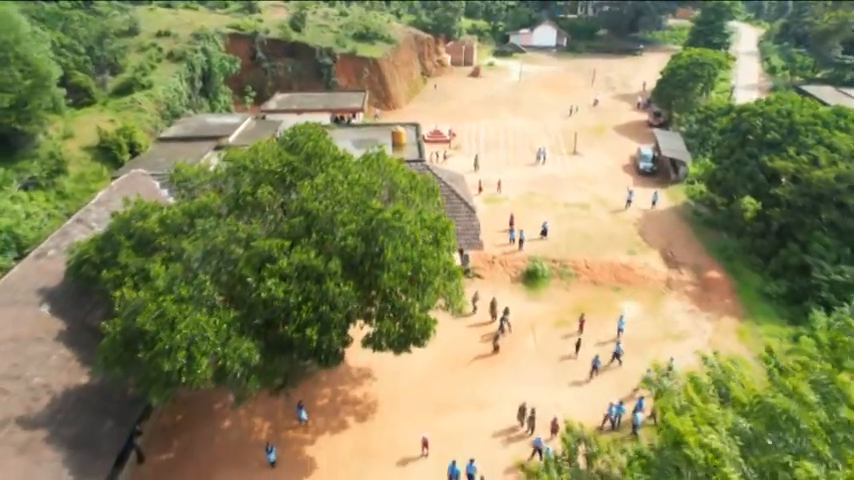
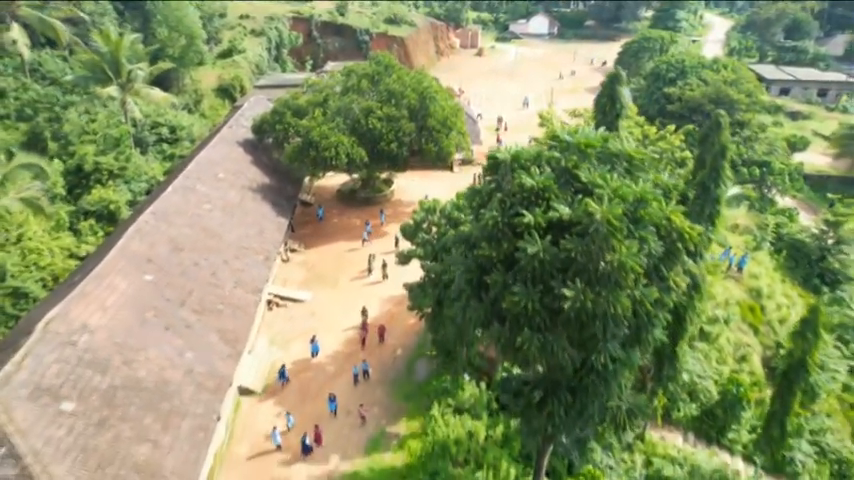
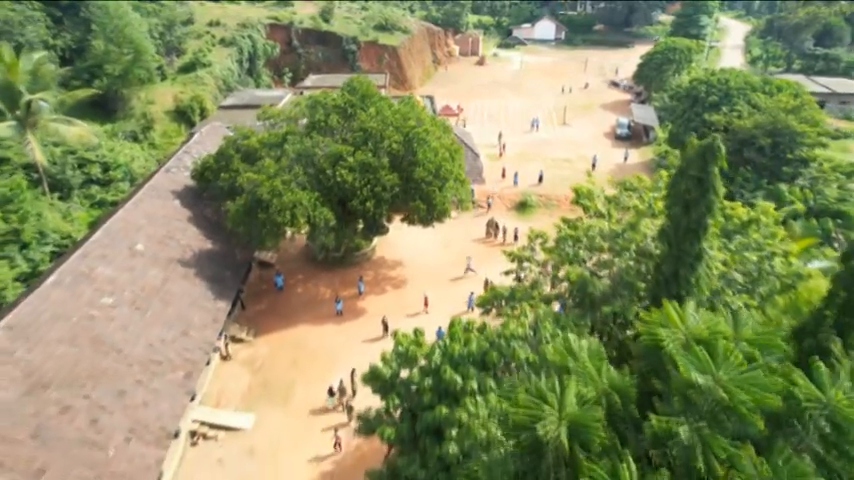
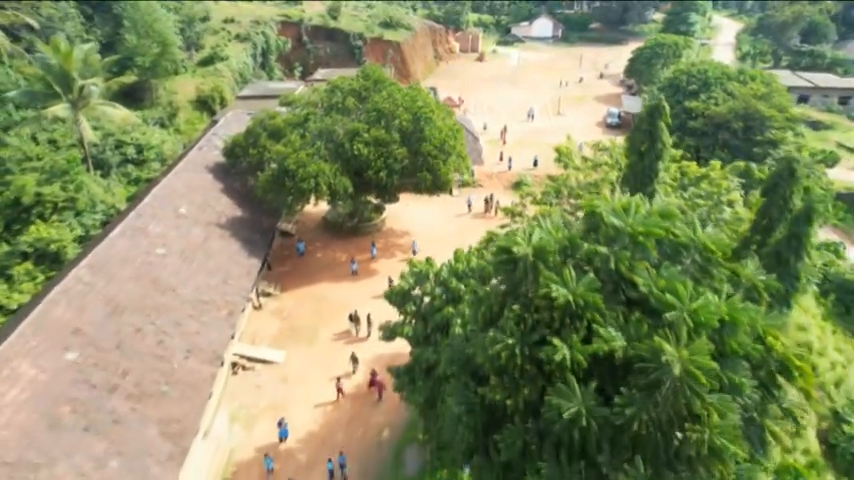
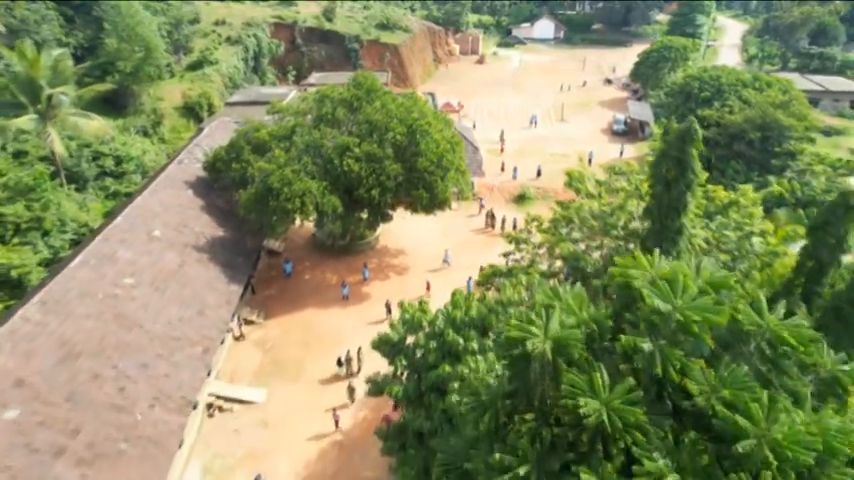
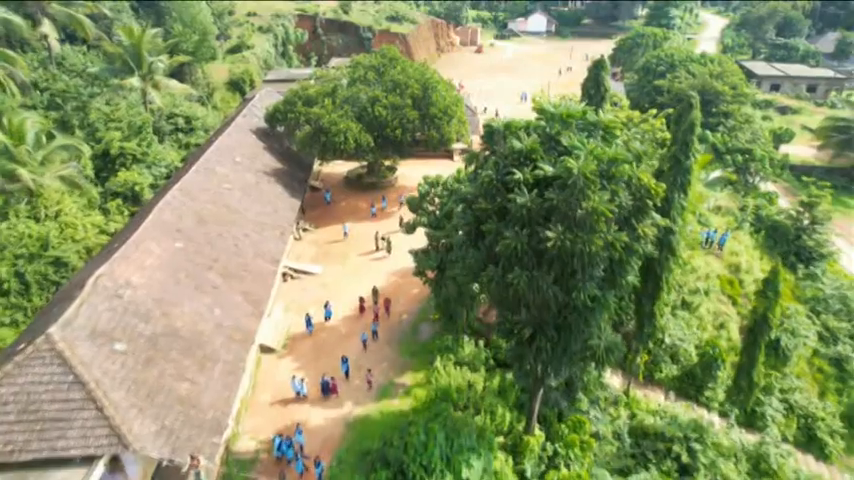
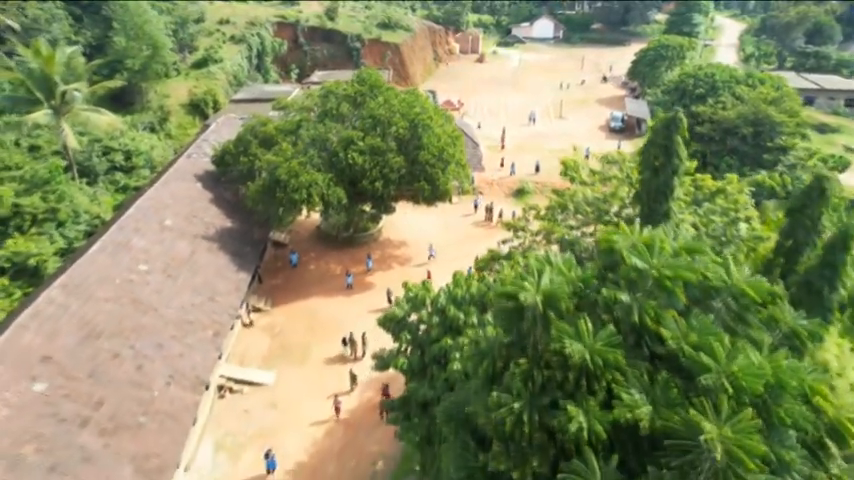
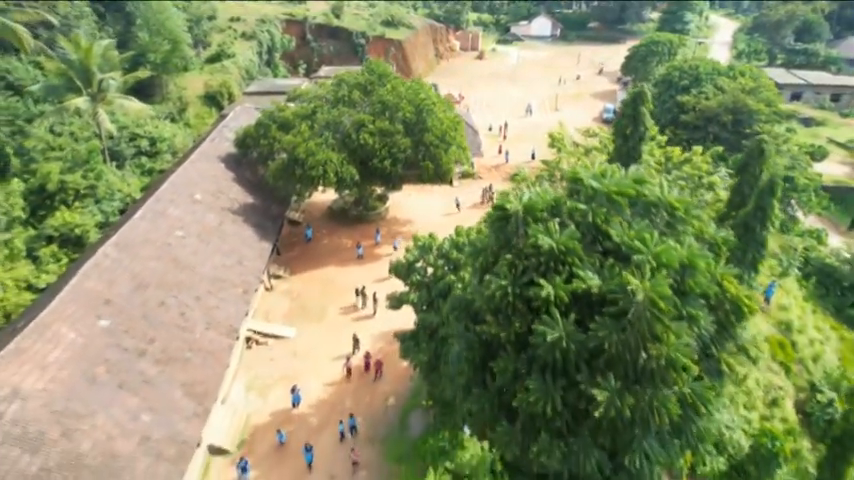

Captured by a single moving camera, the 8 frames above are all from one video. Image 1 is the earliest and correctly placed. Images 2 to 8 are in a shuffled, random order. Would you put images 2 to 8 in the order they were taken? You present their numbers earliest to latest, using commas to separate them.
3, 5, 7, 4, 8, 2, 6
